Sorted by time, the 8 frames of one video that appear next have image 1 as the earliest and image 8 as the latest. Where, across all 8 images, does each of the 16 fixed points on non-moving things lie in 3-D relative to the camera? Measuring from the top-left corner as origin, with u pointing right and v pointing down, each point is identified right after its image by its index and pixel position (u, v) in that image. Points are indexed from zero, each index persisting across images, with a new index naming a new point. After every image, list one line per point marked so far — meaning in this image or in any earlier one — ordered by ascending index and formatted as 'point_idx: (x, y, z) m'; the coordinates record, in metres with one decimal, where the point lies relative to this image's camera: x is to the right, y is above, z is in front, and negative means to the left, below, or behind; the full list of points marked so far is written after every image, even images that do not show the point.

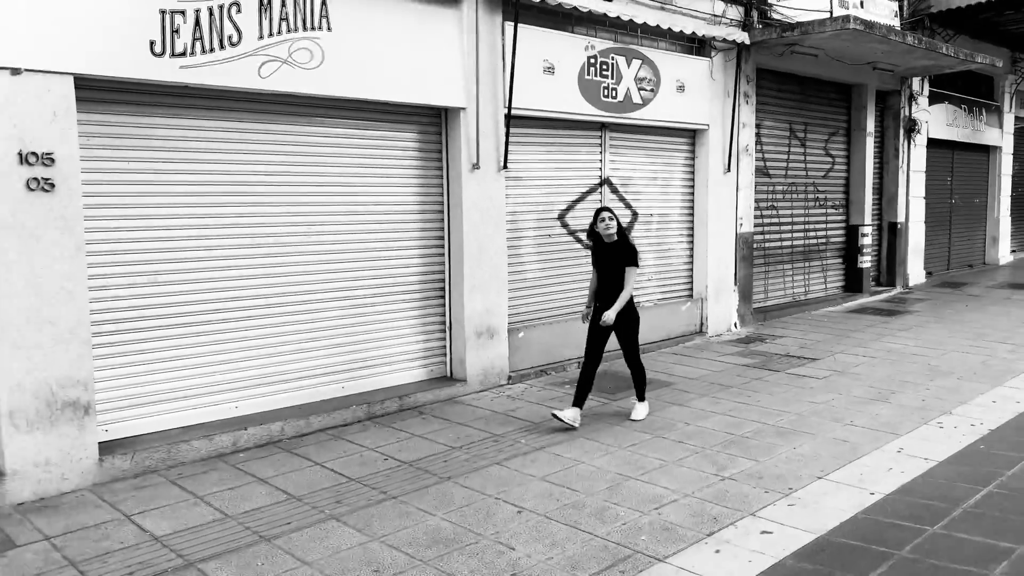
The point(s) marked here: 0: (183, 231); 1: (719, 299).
0: (-2.1, +0.4, +5.5) m
1: (+2.4, -0.1, +9.4) m
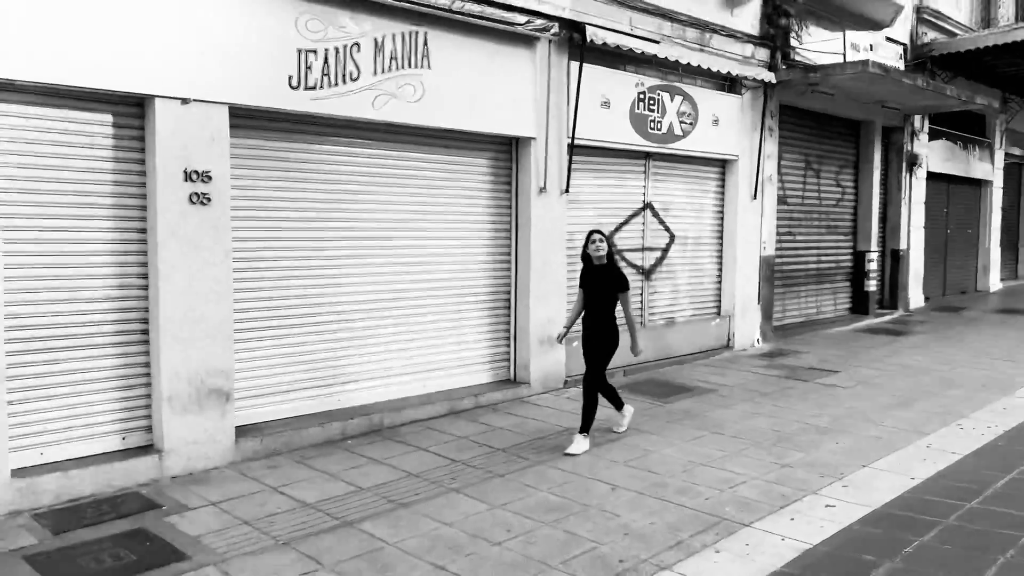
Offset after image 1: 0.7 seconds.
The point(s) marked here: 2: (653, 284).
0: (-1.5, +0.3, +6.2) m
1: (+2.9, -0.3, +10.2) m
2: (+1.5, +0.1, +9.1) m
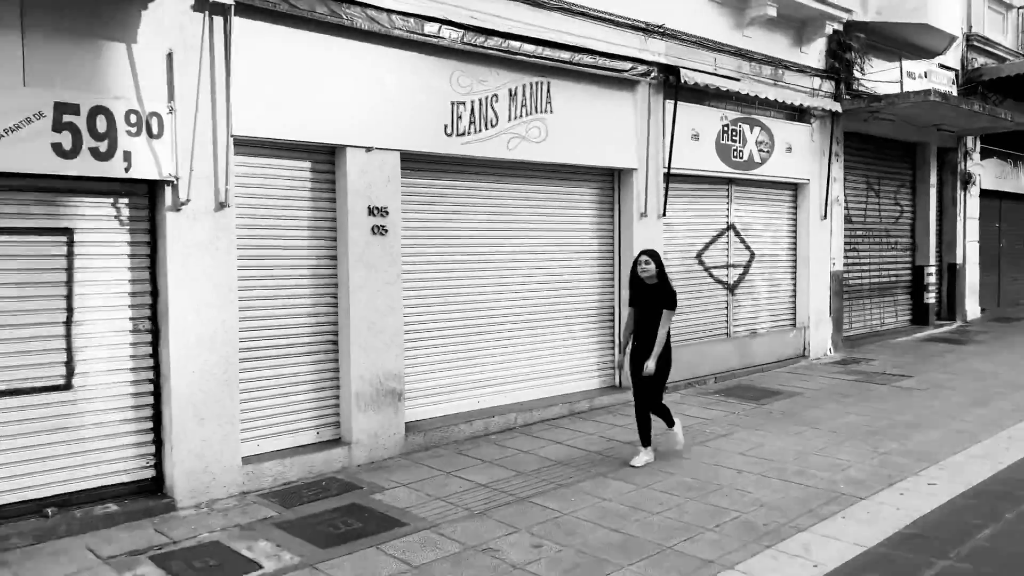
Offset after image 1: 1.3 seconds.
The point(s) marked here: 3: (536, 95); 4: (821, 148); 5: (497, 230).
0: (-0.5, +0.2, +7.1) m
1: (+4.0, -0.5, +11.0) m
2: (+2.7, -0.1, +10.0) m
3: (+0.2, +1.7, +7.5) m
4: (+4.1, +1.9, +11.1) m
5: (-0.1, +0.5, +7.5) m
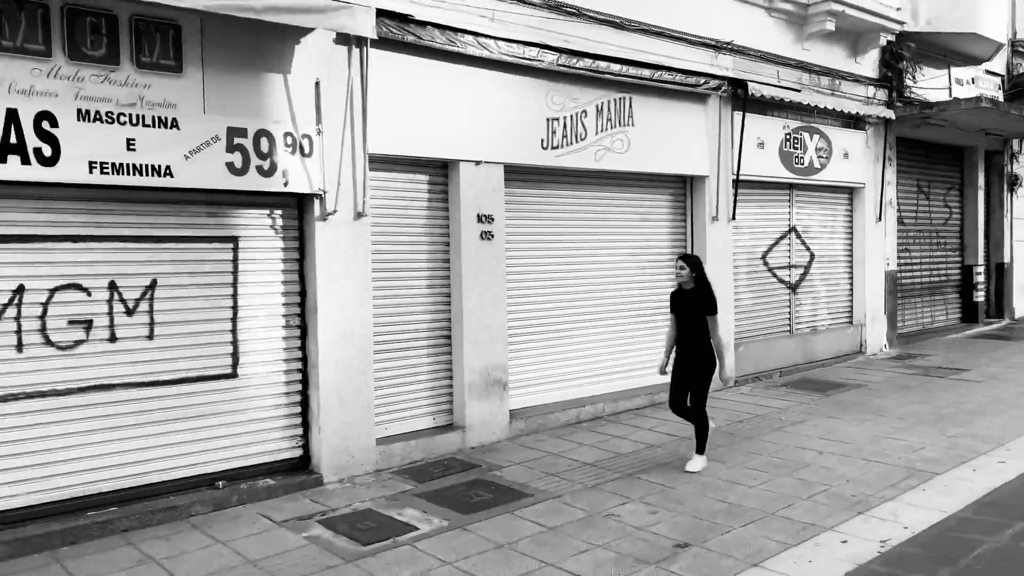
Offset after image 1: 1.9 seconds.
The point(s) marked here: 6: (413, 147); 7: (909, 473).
0: (+0.3, +0.2, +7.8) m
1: (+5.0, -0.5, +11.5) m
2: (+3.6, -0.1, +10.6) m
3: (+1.0, +1.8, +8.2) m
4: (+5.0, +1.9, +11.6) m
5: (+0.7, +0.5, +8.2) m
6: (-0.8, +1.1, +6.6) m
7: (+2.9, -1.3, +6.1) m
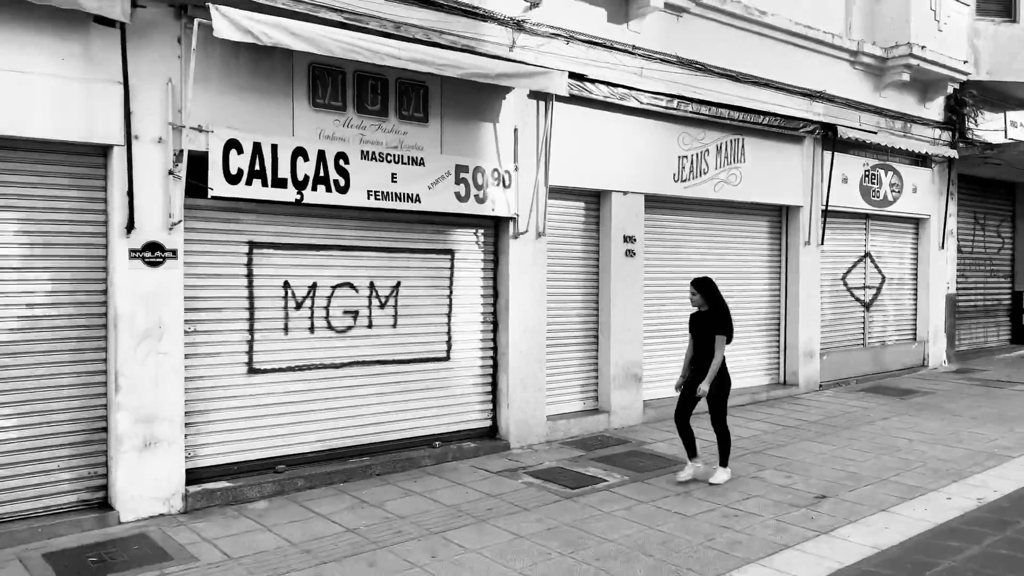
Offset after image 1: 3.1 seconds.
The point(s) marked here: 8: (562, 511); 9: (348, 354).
0: (+1.8, +0.1, +9.3) m
1: (+6.5, -0.8, +12.9) m
2: (+5.1, -0.4, +11.9) m
3: (+2.6, +1.6, +9.7) m
4: (+6.6, +1.5, +13.0) m
5: (+2.2, +0.4, +9.6) m
6: (+0.7, +1.1, +8.2) m
7: (+4.3, -1.5, +7.5) m
8: (+0.3, -1.6, +5.9) m
9: (-1.4, -0.5, +6.8) m
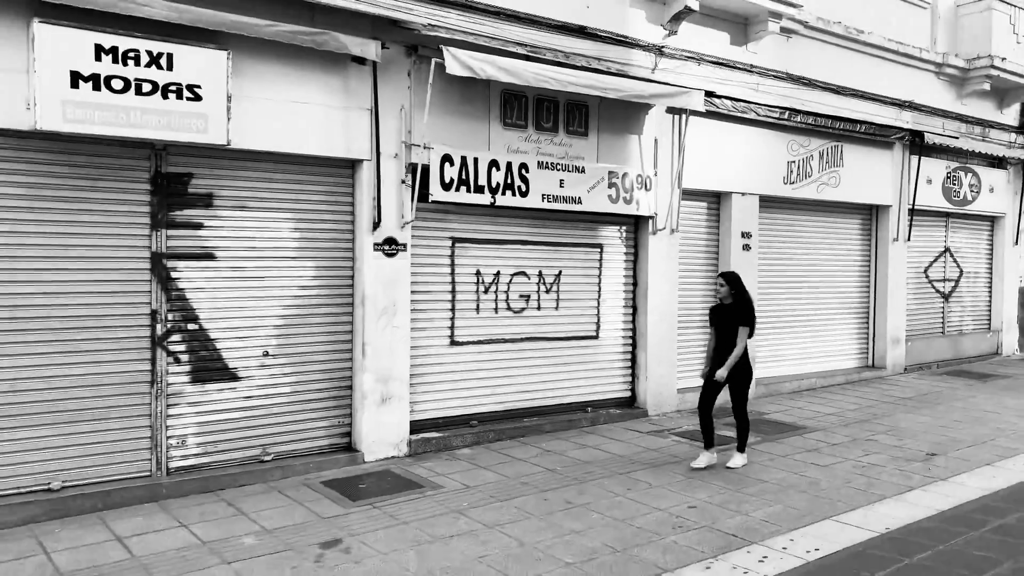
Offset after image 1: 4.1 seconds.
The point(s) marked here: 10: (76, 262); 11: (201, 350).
0: (+3.4, +0.2, +10.5) m
1: (+8.2, -0.7, +13.8) m
2: (+6.8, -0.3, +13.0) m
3: (+4.1, +1.7, +10.8) m
4: (+8.4, +1.7, +13.9) m
5: (+3.8, +0.5, +10.8) m
6: (+2.2, +1.2, +9.4) m
7: (+5.7, -1.4, +8.5) m
8: (+1.7, -1.5, +7.2) m
9: (+0.1, -0.4, +8.1) m
10: (-3.0, +0.2, +5.8) m
11: (-2.3, -0.5, +6.3) m
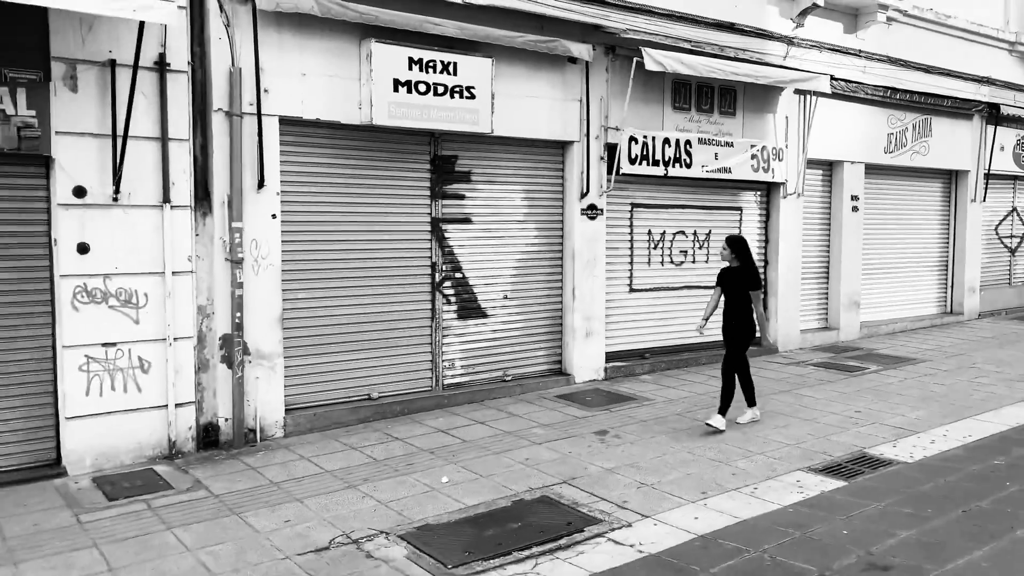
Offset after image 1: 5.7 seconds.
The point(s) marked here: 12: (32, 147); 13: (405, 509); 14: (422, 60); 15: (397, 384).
0: (+5.3, +0.8, +12.0) m
1: (+10.2, +0.1, +15.4) m
2: (+8.8, +0.5, +14.5) m
3: (+6.1, +2.4, +12.3) m
4: (+10.3, +2.5, +15.3) m
5: (+5.7, +1.1, +12.3) m
6: (+4.1, +1.7, +10.9) m
7: (+7.6, -0.9, +10.2) m
8: (+3.6, -1.0, +8.9) m
9: (+2.0, +0.1, +9.8) m
10: (-1.2, +0.6, +7.5) m
11: (-0.5, -0.1, +8.1) m
12: (-3.3, +1.0, +5.7) m
13: (-0.7, -1.4, +5.3) m
14: (-0.8, +2.0, +7.3) m
15: (-1.1, -0.9, +7.6) m
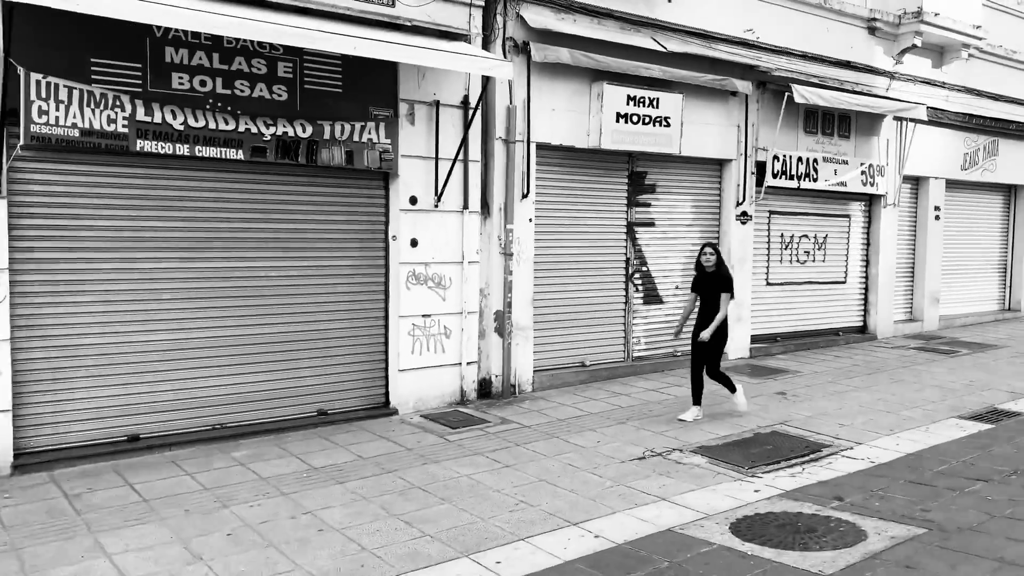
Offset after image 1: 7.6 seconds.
0: (+7.4, +0.8, +14.0) m
1: (+12.3, +0.1, +17.3) m
2: (+10.9, +0.5, +16.4) m
3: (+8.2, +2.4, +14.2) m
4: (+12.5, +2.4, +17.3) m
5: (+7.8, +1.2, +14.3) m
6: (+6.2, +1.8, +12.8) m
7: (+9.7, -0.9, +12.1) m
8: (+5.7, -1.0, +10.8) m
9: (+4.1, +0.2, +11.7) m
10: (+1.0, +0.7, +9.4) m
11: (+1.6, +0.1, +10.0) m
12: (-1.1, +1.1, +7.6) m
13: (+1.4, -1.3, +7.2) m
14: (+1.4, +2.1, +9.2) m
15: (+1.0, -0.8, +9.5) m
